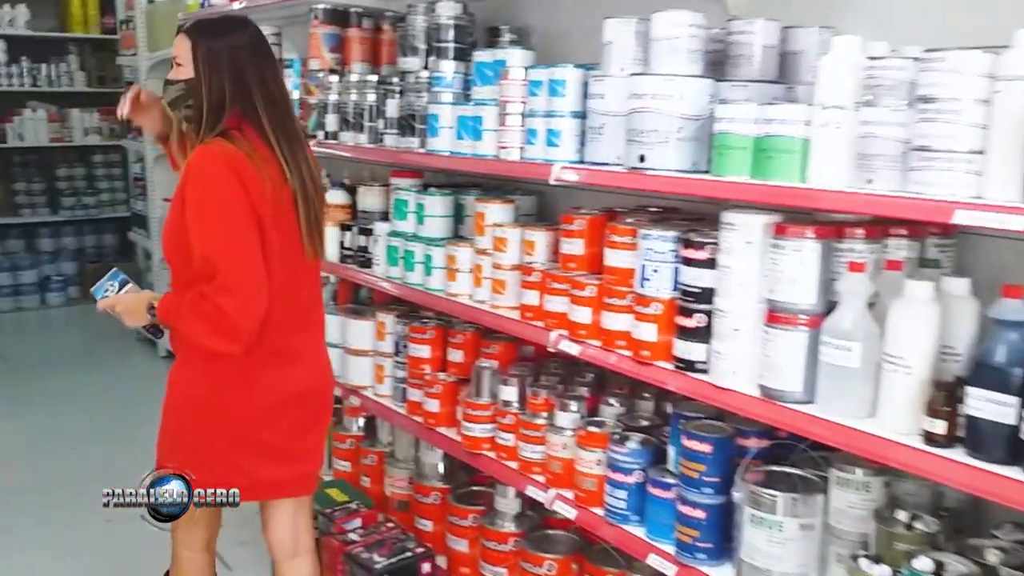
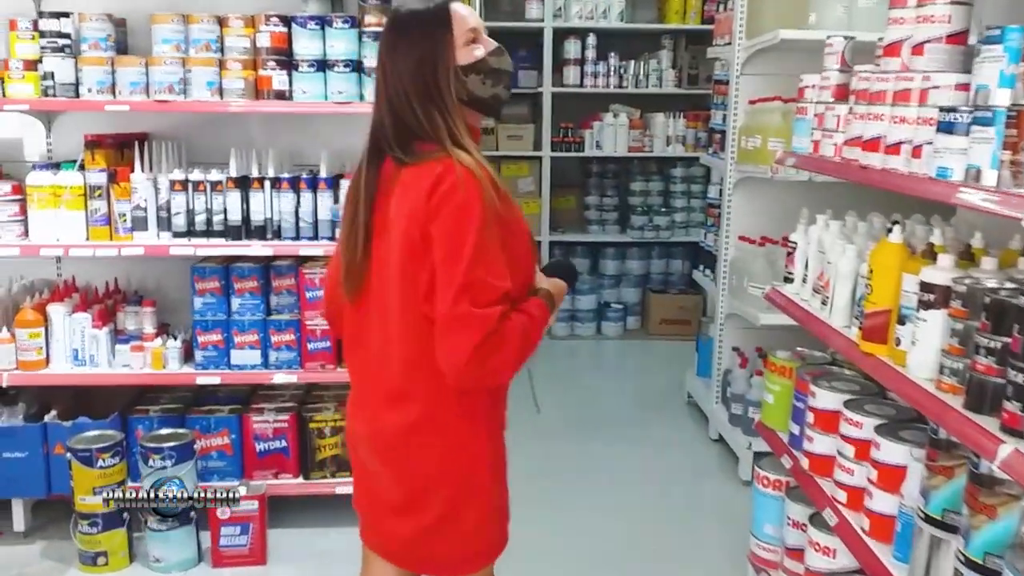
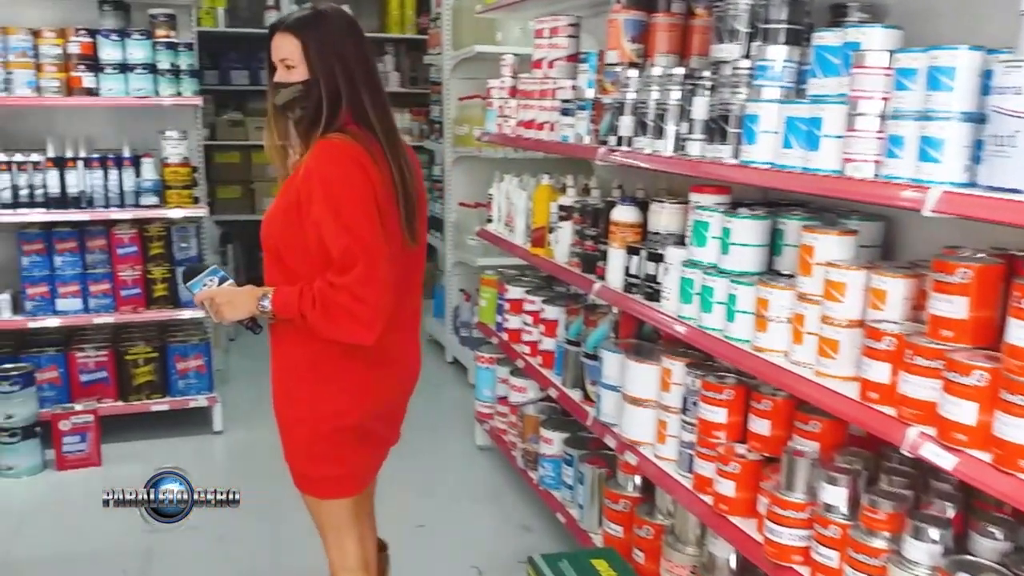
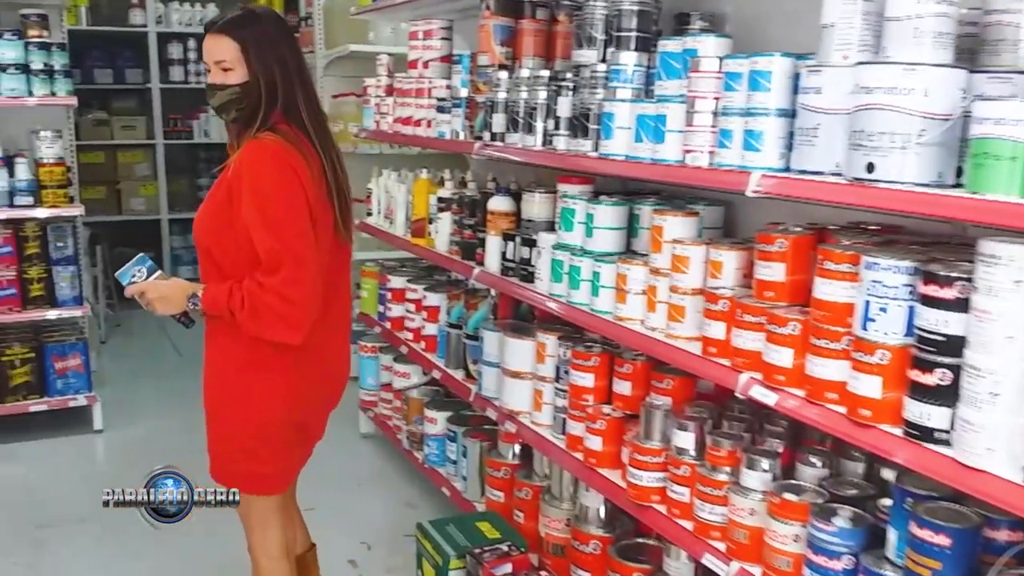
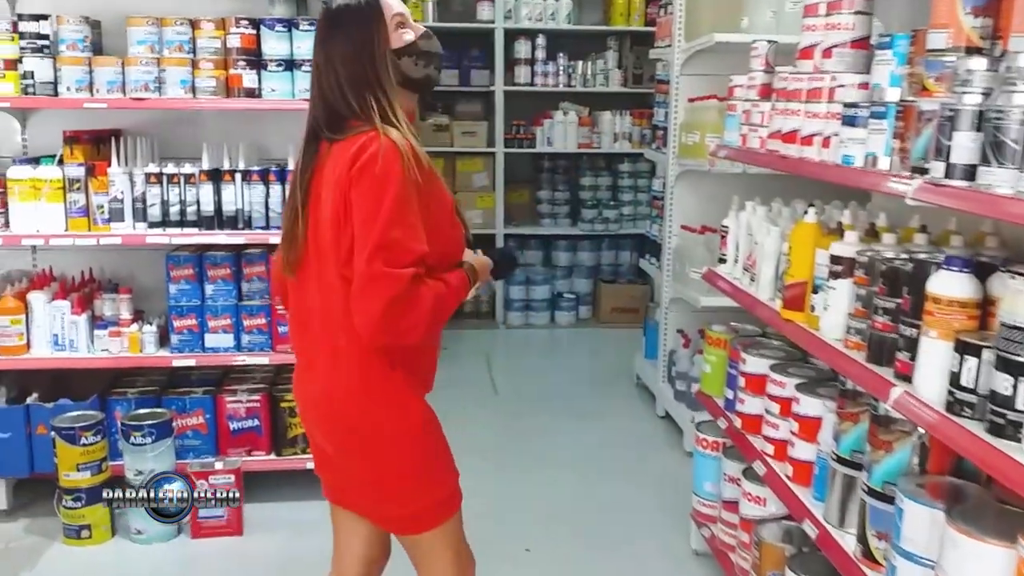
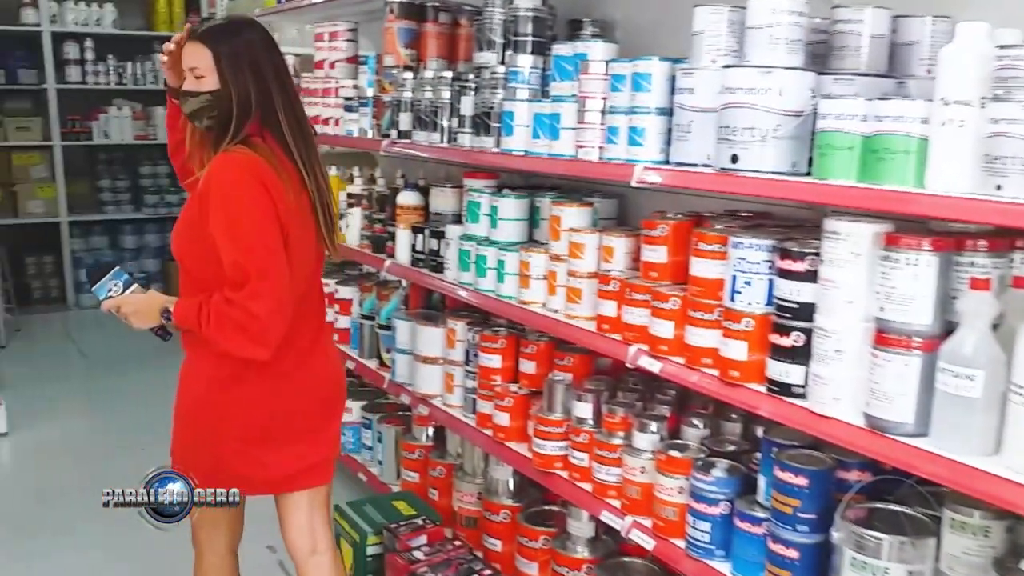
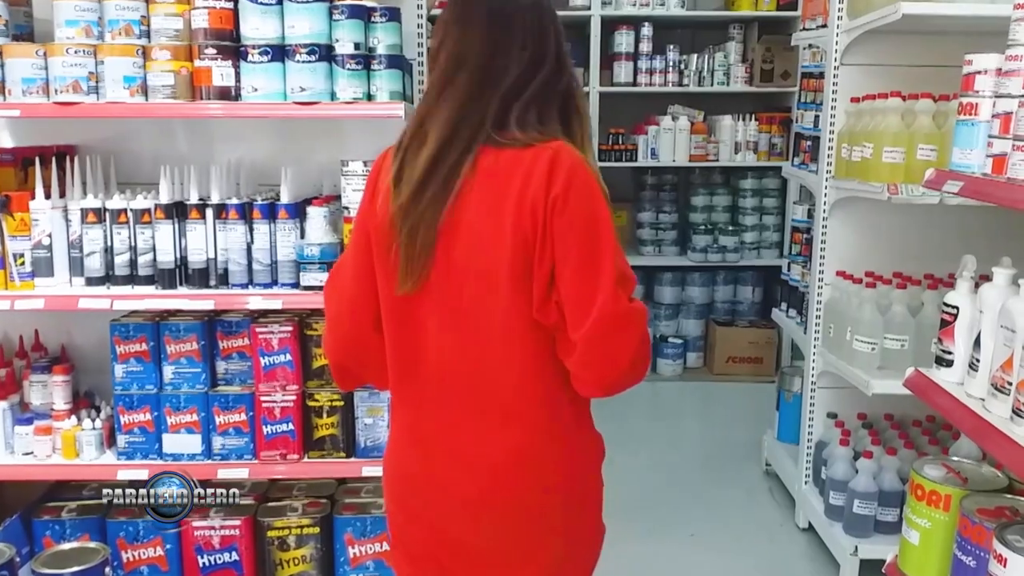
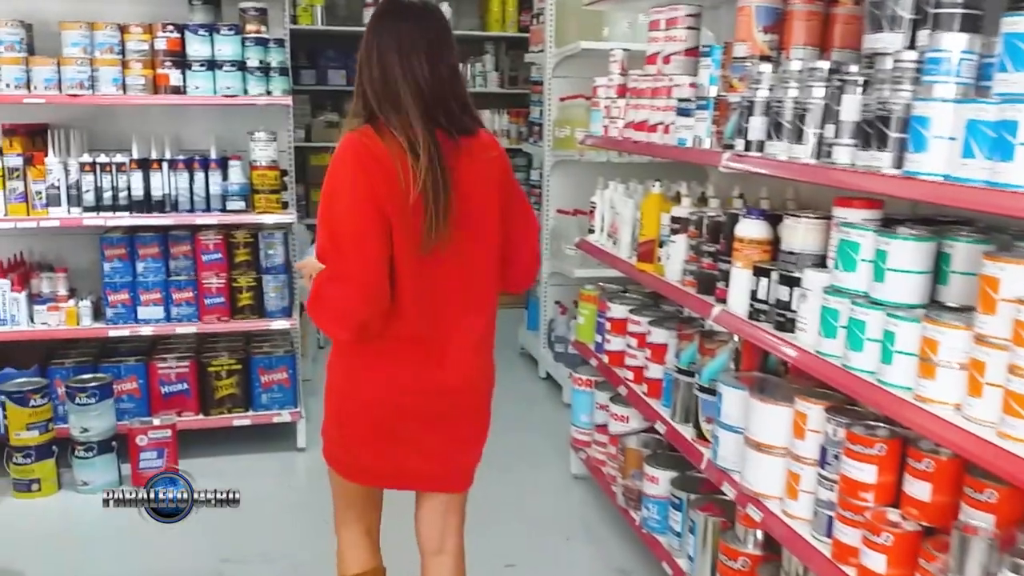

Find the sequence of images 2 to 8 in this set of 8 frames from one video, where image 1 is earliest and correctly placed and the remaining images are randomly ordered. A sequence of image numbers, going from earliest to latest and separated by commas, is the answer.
6, 4, 3, 8, 5, 2, 7
